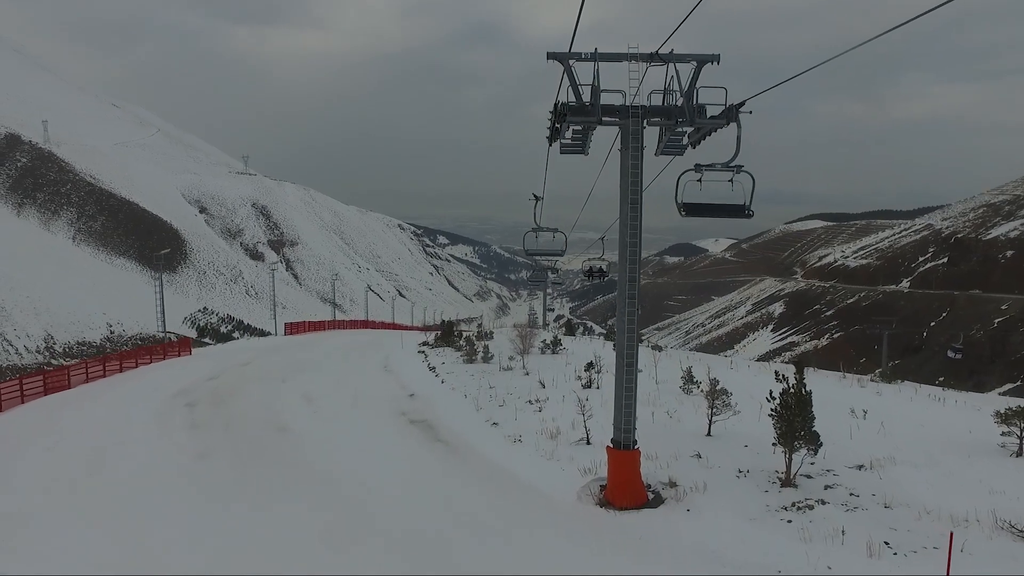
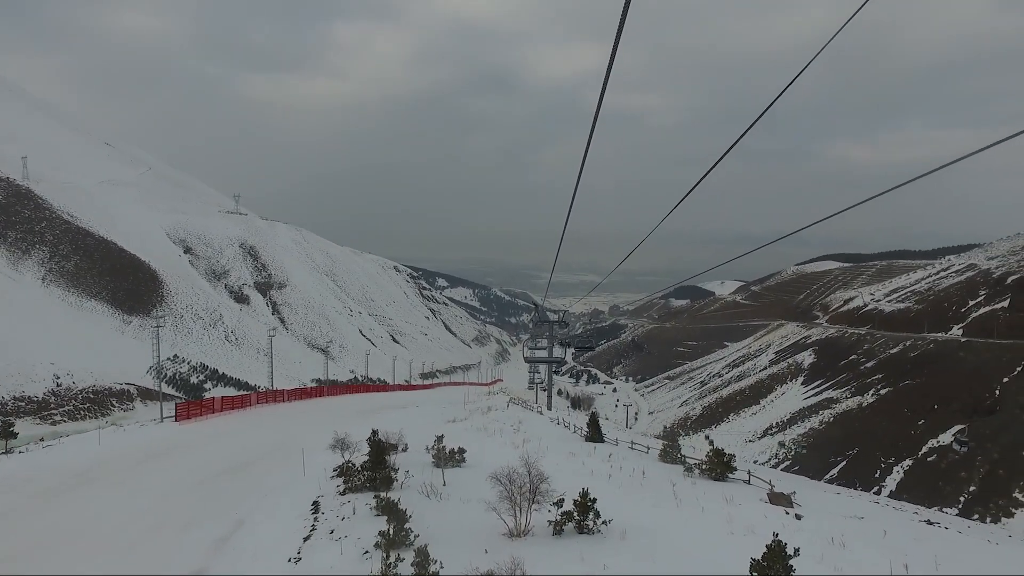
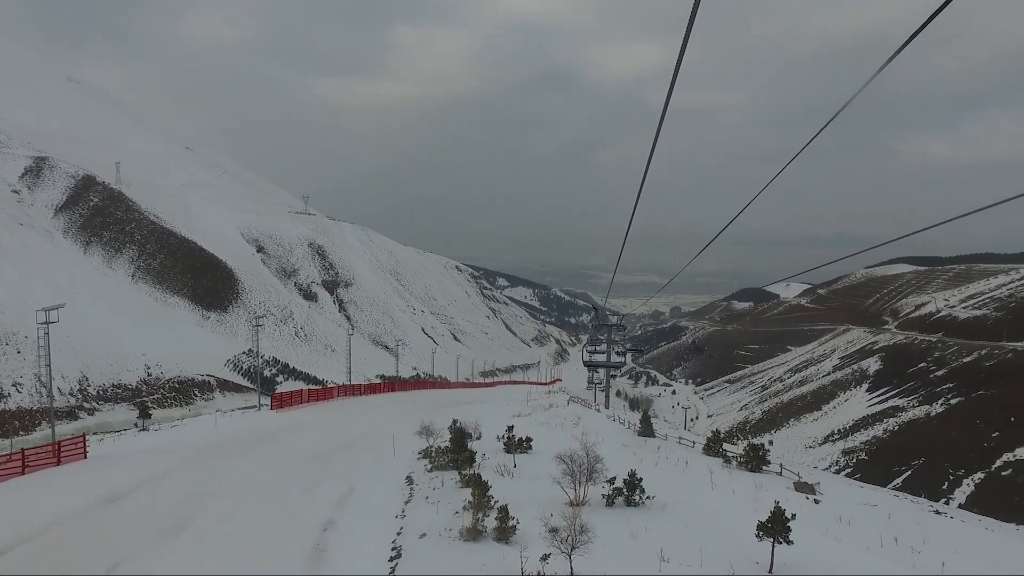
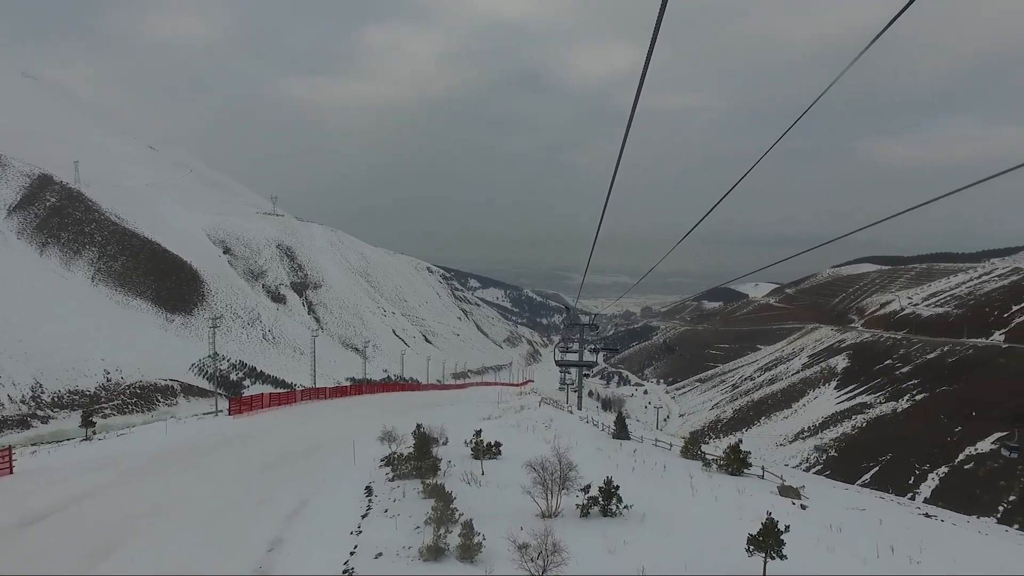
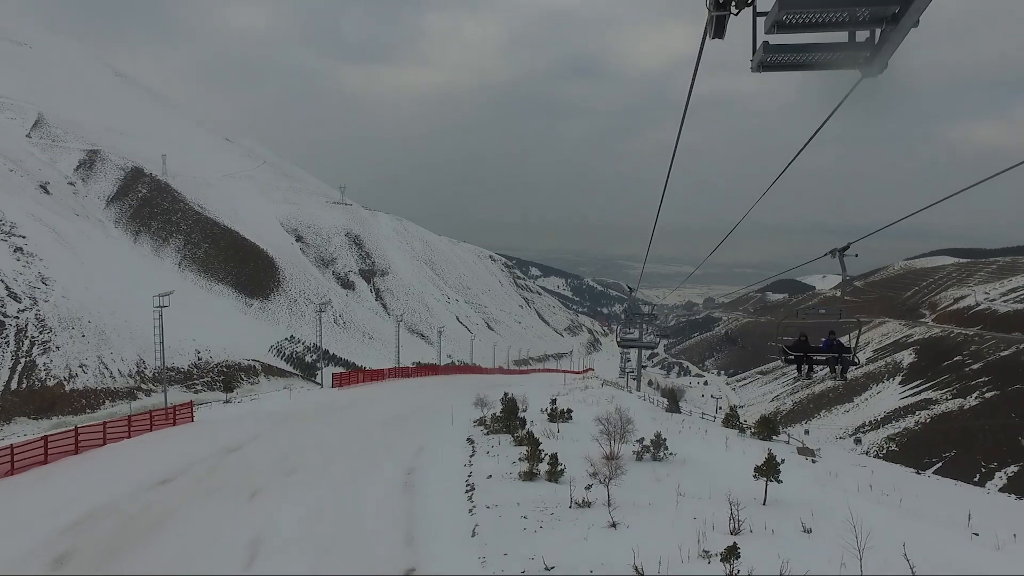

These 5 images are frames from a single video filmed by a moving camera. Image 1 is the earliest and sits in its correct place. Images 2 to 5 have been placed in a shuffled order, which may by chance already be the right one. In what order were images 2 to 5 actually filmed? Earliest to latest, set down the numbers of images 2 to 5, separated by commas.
5, 3, 4, 2
